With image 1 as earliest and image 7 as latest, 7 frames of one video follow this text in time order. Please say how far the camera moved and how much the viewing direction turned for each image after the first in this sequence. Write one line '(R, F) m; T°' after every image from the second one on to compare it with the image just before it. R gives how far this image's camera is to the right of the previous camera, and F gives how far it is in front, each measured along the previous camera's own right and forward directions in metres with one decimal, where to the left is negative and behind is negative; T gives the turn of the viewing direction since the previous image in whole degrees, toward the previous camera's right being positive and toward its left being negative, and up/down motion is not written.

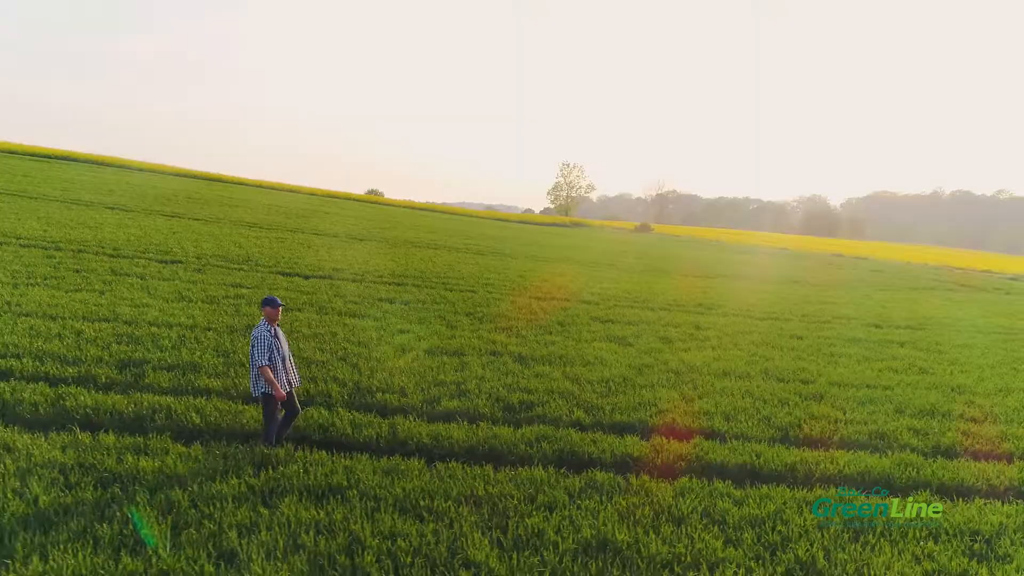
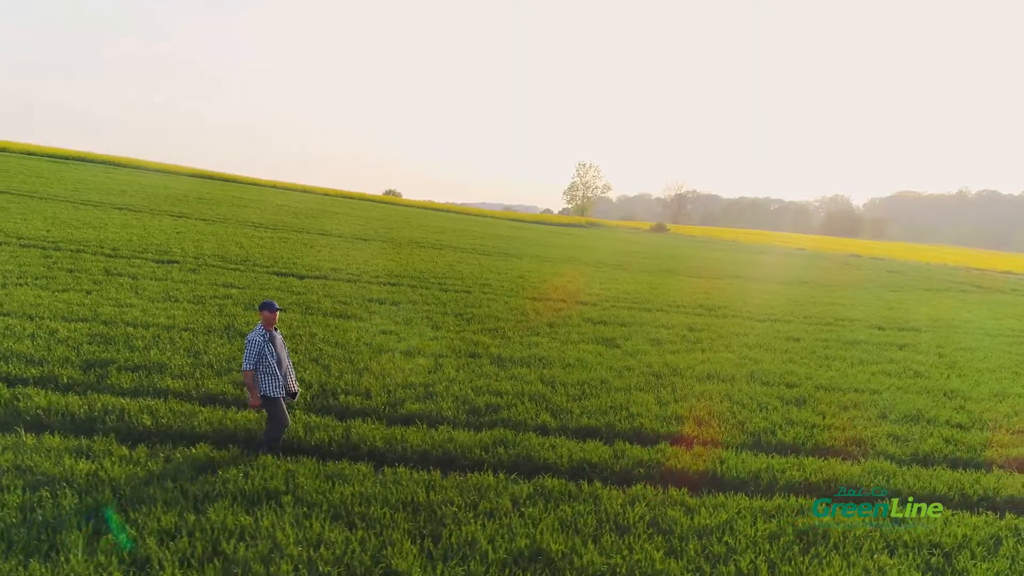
(+0.5, +0.1) m; -2°
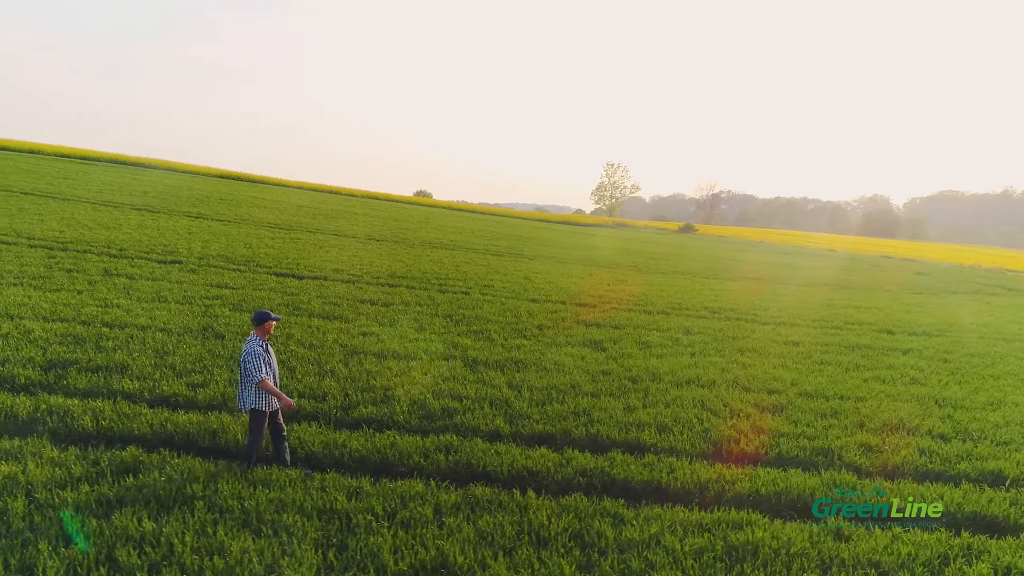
(+0.7, +0.2) m; -3°
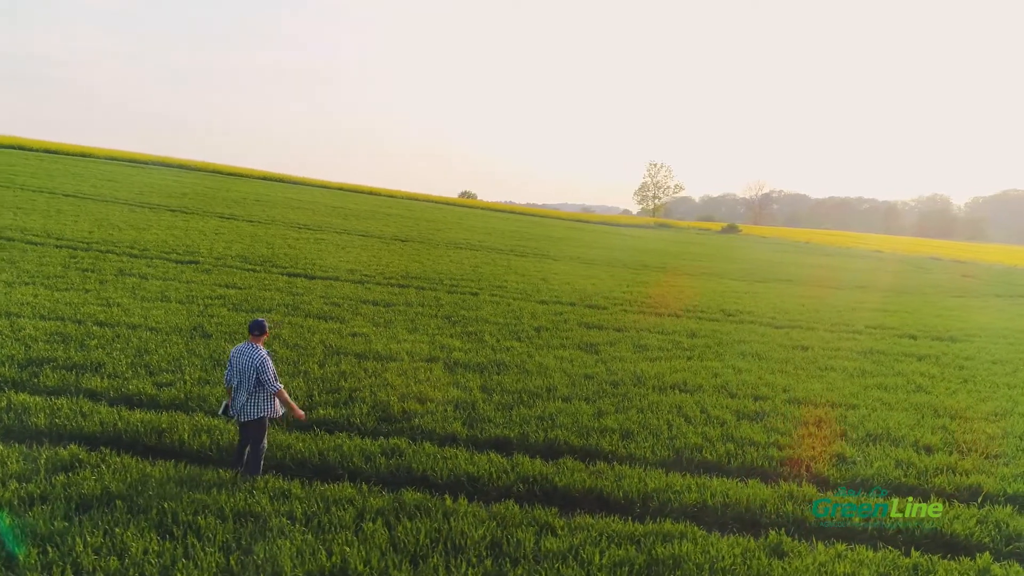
(+0.8, +0.1) m; -4°
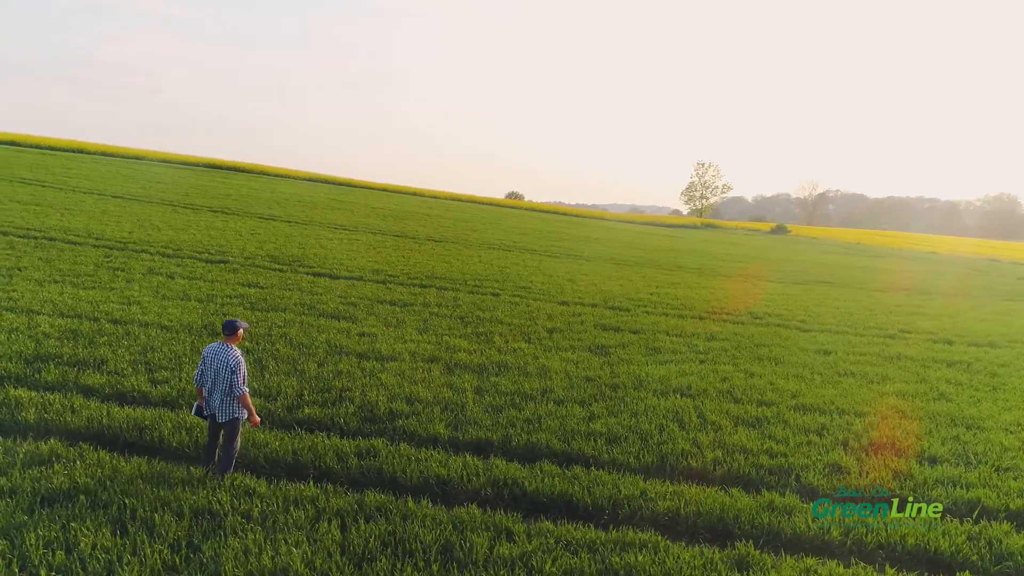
(+0.6, +0.1) m; -4°
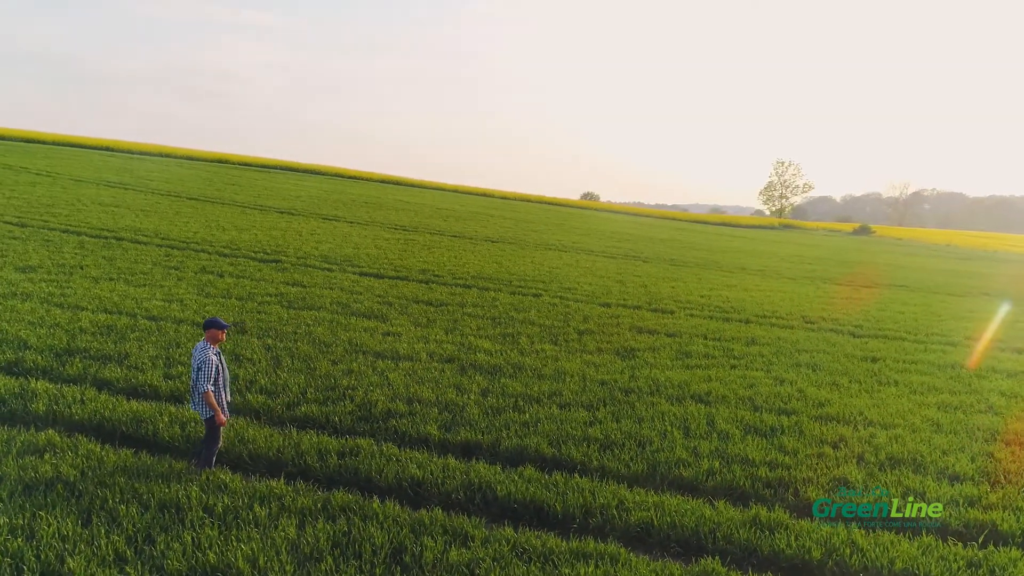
(+0.7, +0.1) m; -6°
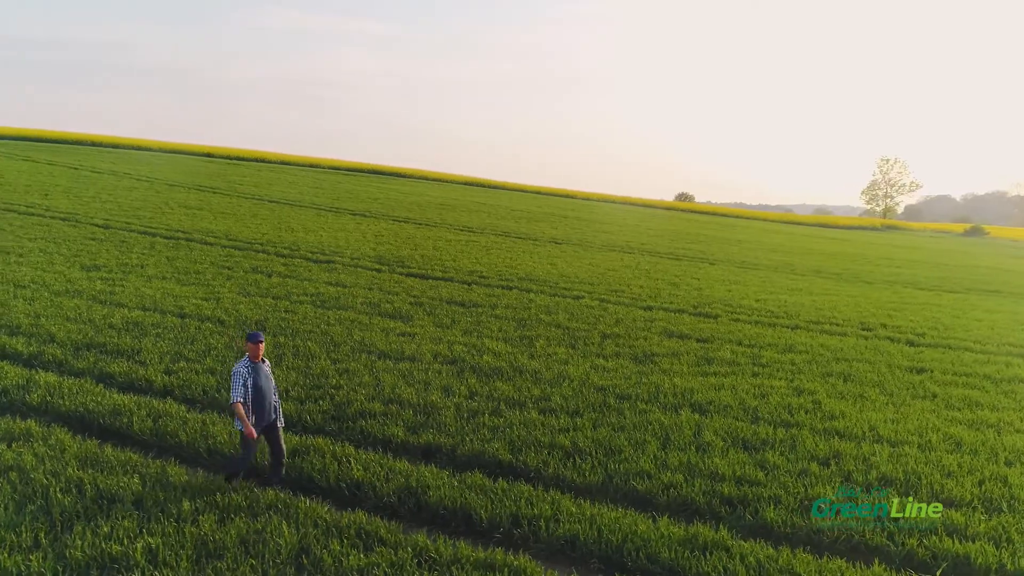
(+1.1, +0.2) m; -7°
